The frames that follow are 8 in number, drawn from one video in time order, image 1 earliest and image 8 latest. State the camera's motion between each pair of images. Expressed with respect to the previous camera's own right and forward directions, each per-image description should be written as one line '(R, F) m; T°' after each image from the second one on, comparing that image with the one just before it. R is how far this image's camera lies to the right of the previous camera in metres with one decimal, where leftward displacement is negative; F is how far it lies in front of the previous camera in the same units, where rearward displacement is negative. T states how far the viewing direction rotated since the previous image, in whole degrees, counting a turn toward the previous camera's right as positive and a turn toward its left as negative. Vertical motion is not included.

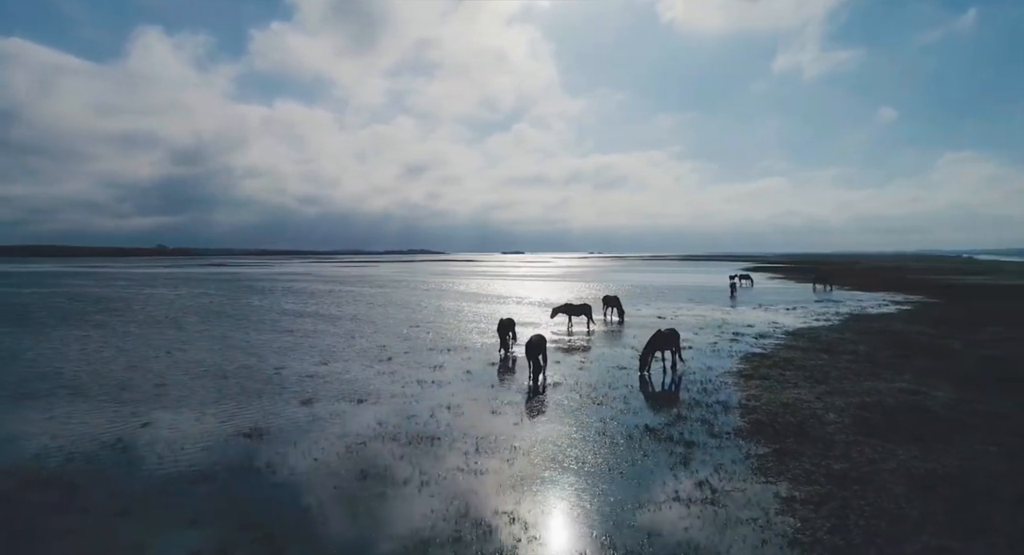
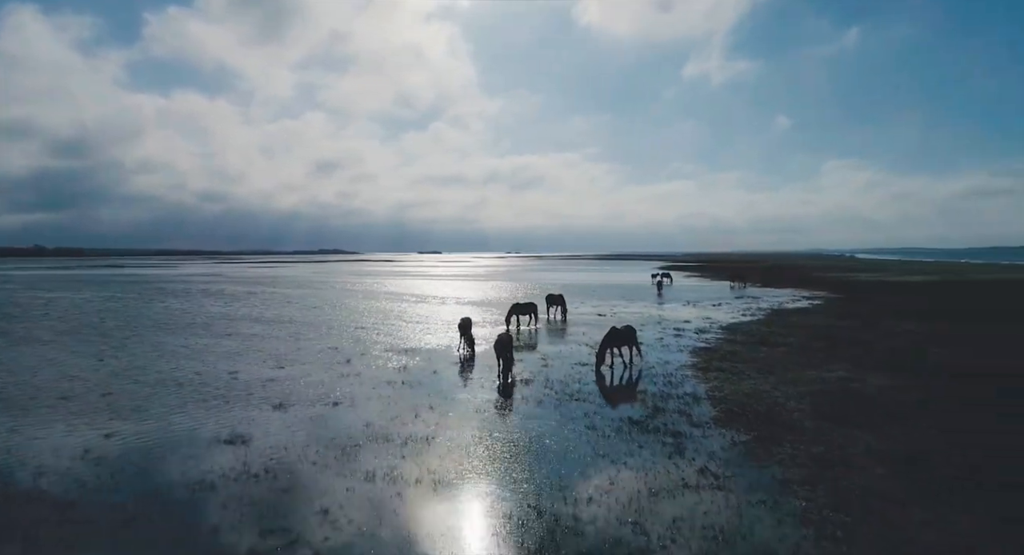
(-0.9, 0.0) m; +6°
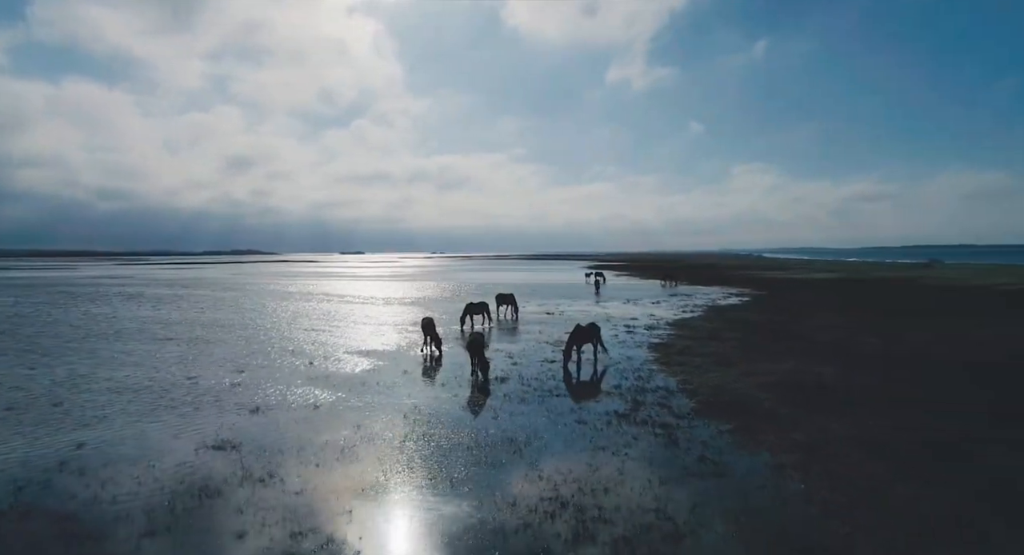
(-0.8, 0.0) m; +6°
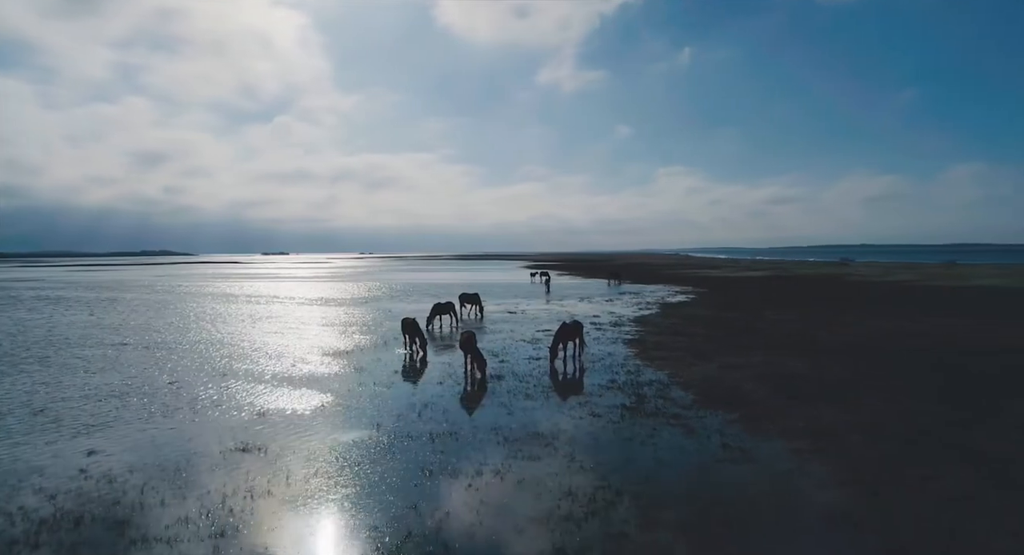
(-1.0, -0.1) m; +5°
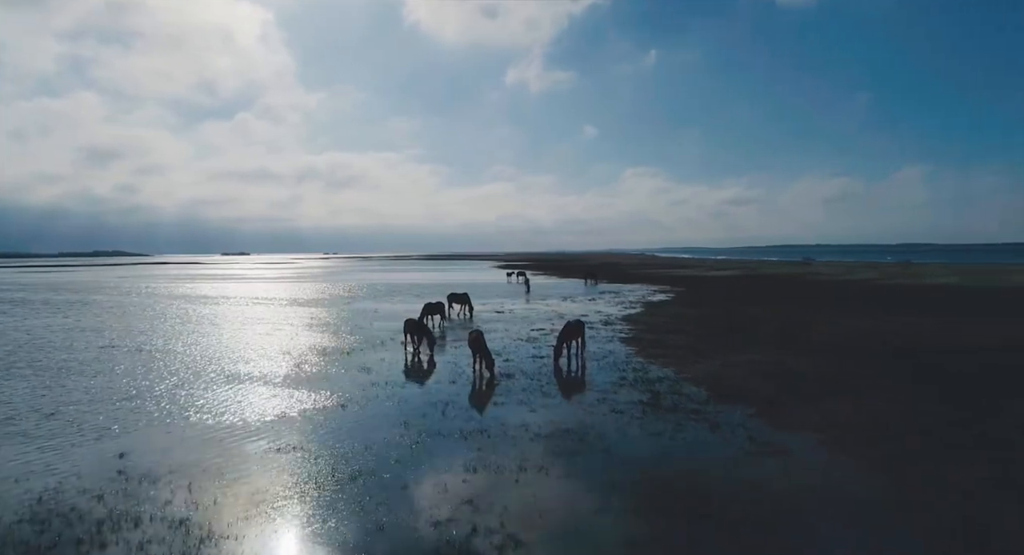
(-0.7, -0.1) m; +2°
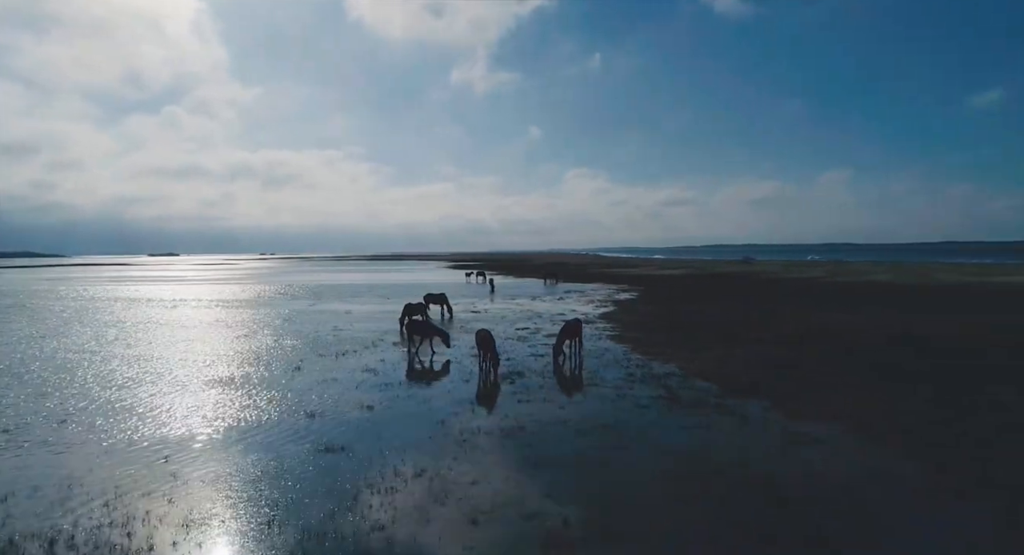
(-1.0, -0.1) m; +3°
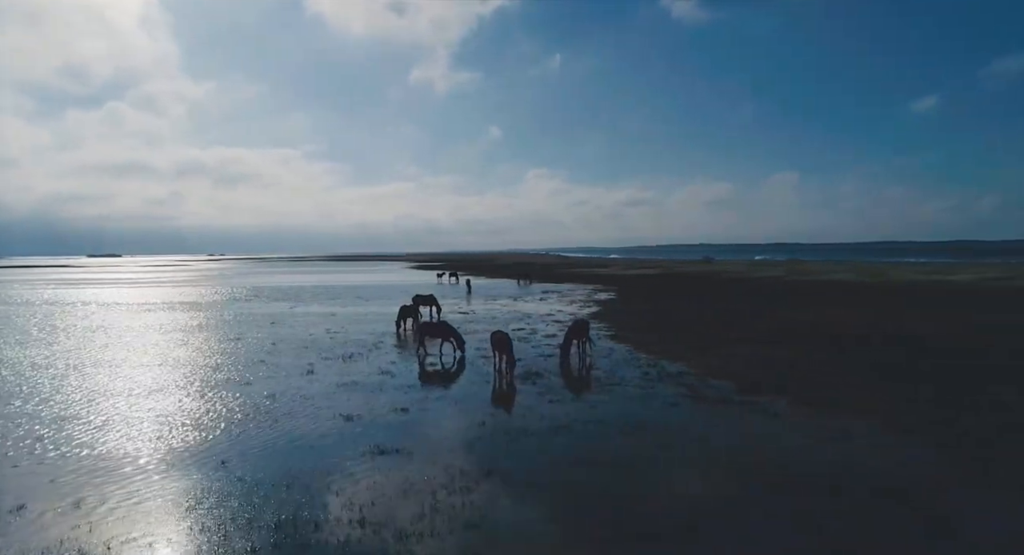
(-0.9, -0.2) m; +2°
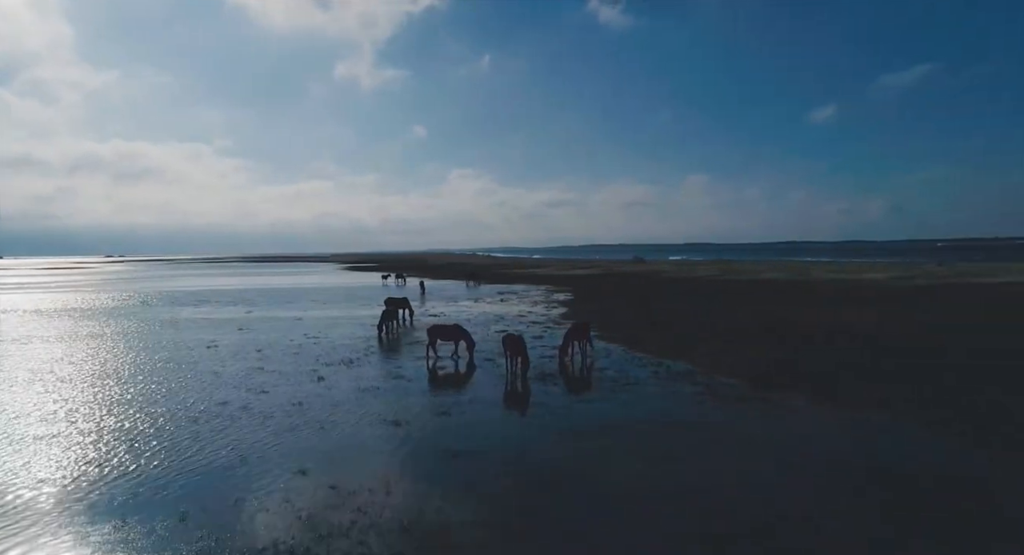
(-1.5, -0.3) m; +4°
